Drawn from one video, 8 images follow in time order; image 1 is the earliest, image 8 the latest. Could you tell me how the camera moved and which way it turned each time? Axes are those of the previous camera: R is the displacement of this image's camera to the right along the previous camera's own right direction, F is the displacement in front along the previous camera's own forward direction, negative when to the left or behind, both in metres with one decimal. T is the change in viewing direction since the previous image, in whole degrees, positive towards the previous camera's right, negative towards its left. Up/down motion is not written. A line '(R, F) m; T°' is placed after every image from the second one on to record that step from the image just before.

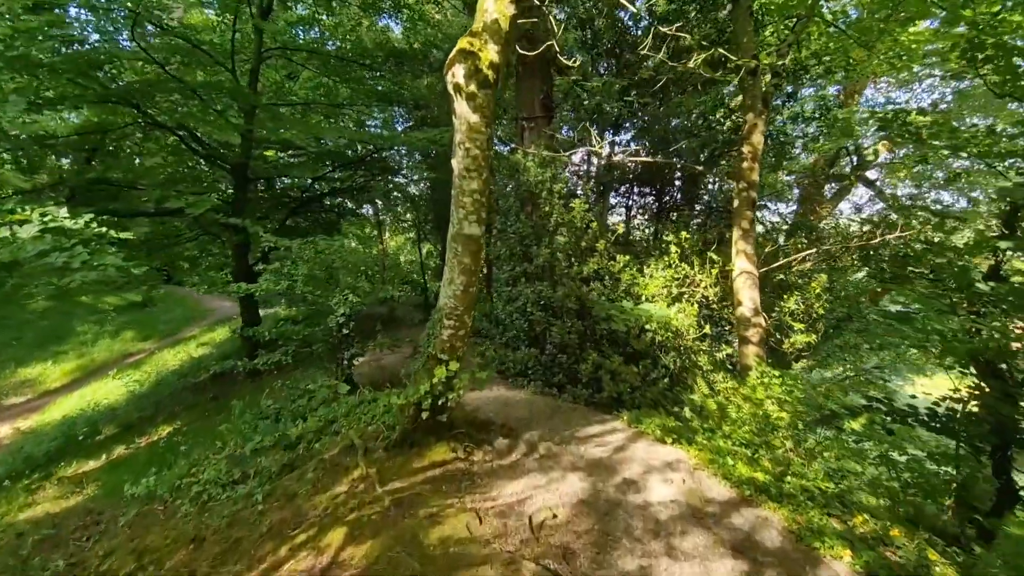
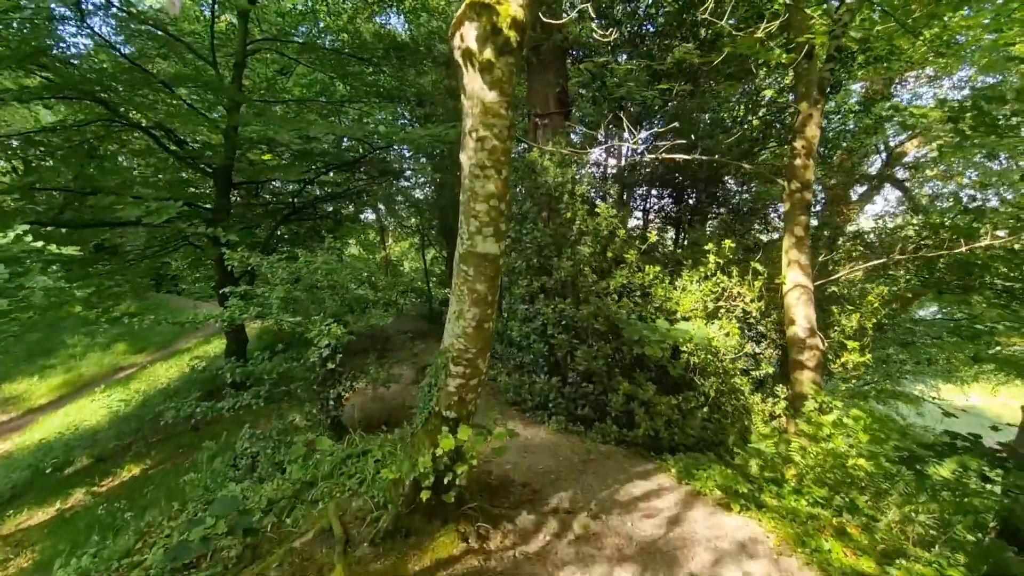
(-0.1, +0.9) m; -1°
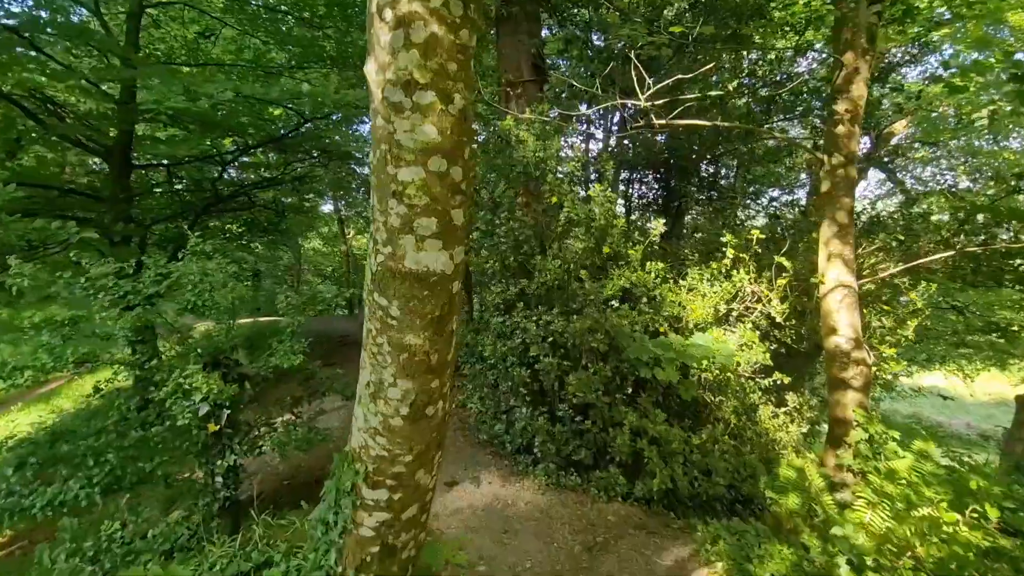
(0.0, +1.3) m; +3°
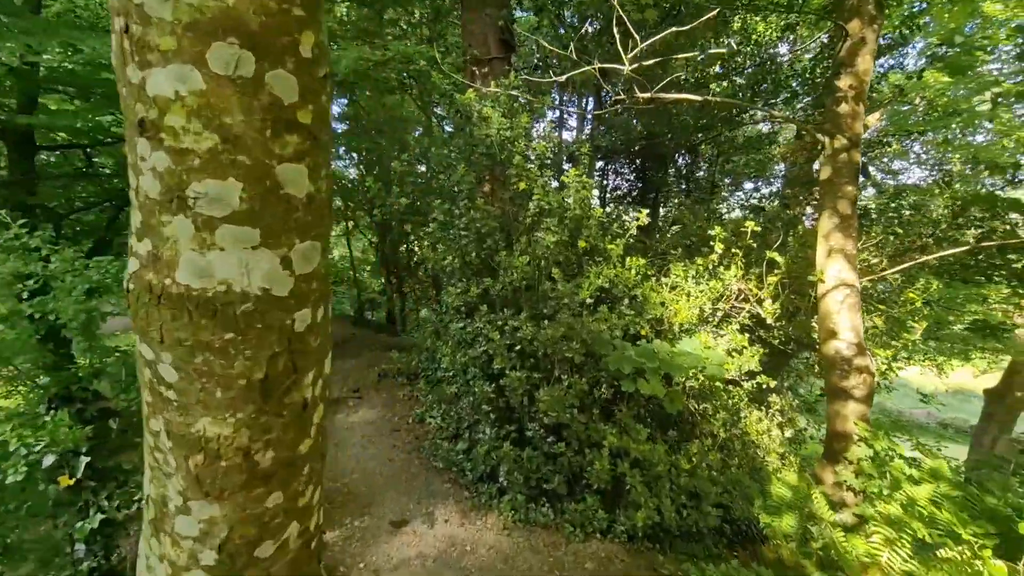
(+0.1, +0.6) m; +3°
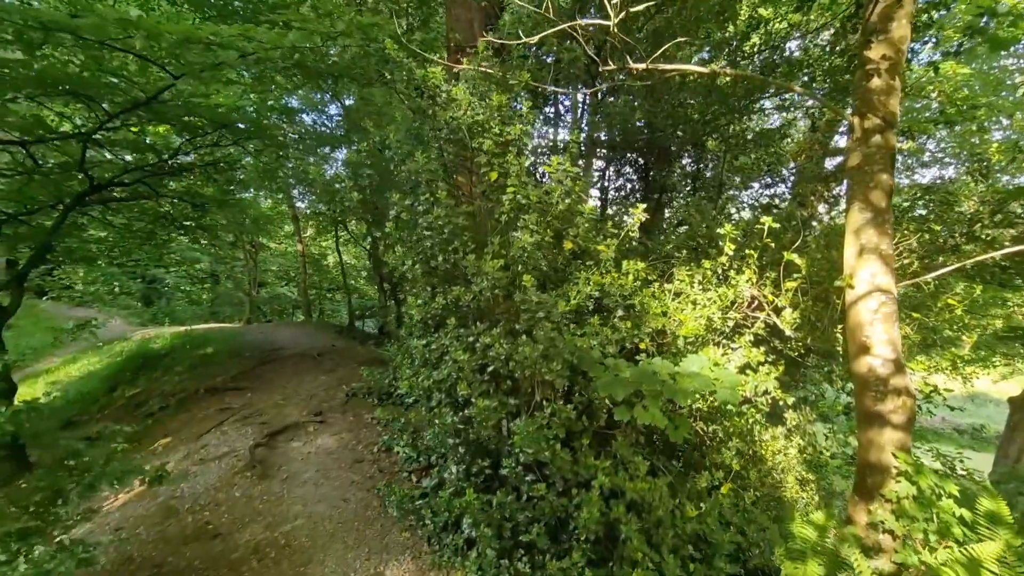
(+0.2, +0.6) m; -1°
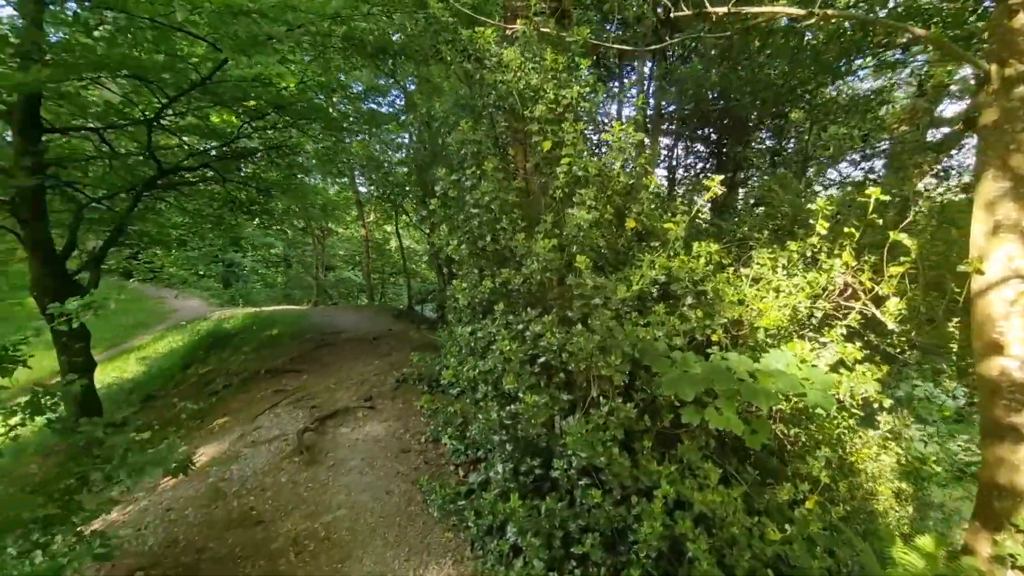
(0.0, +0.3) m; -7°
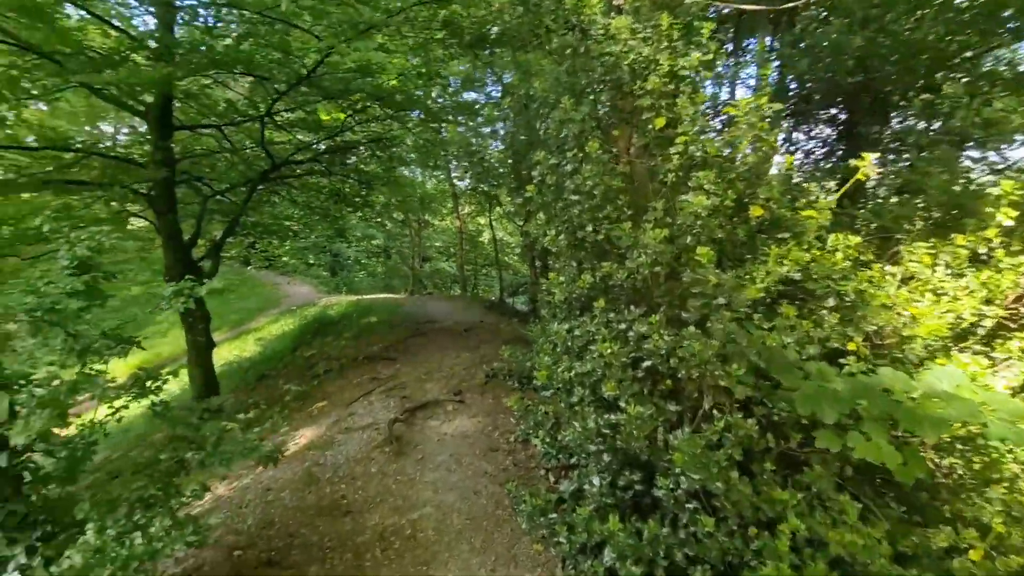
(-0.1, +0.2) m; -10°
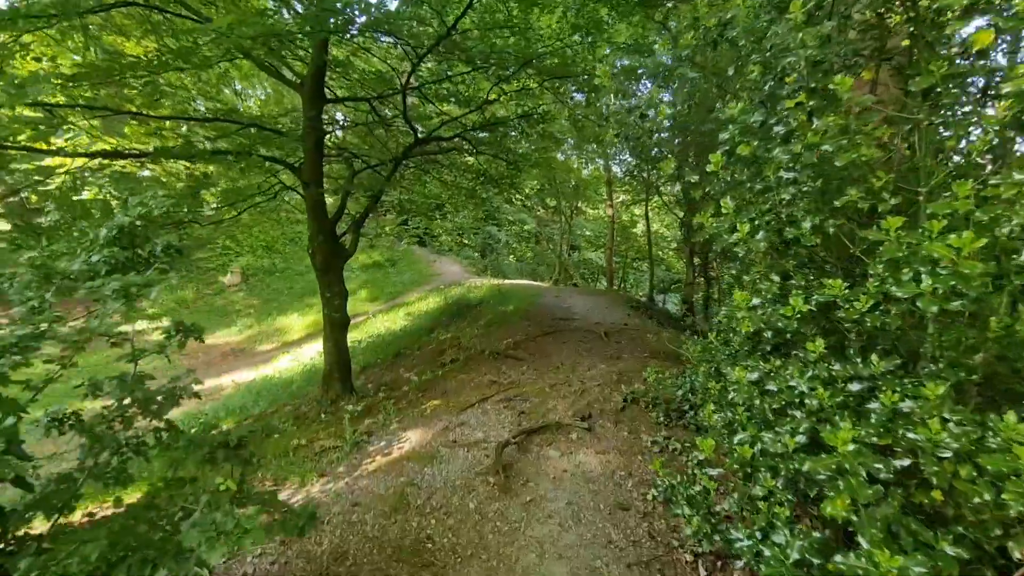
(0.0, +0.8) m; -16°
